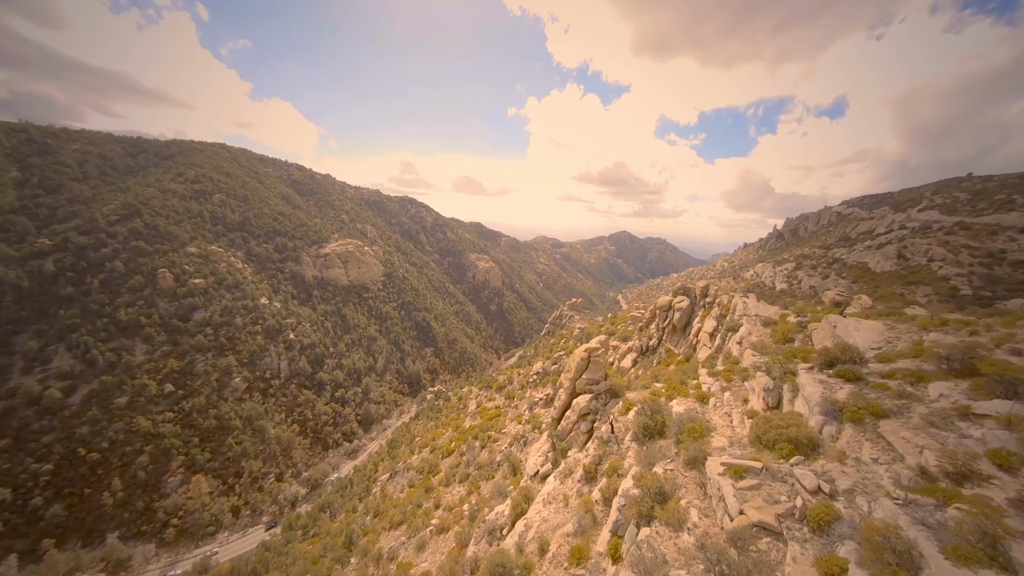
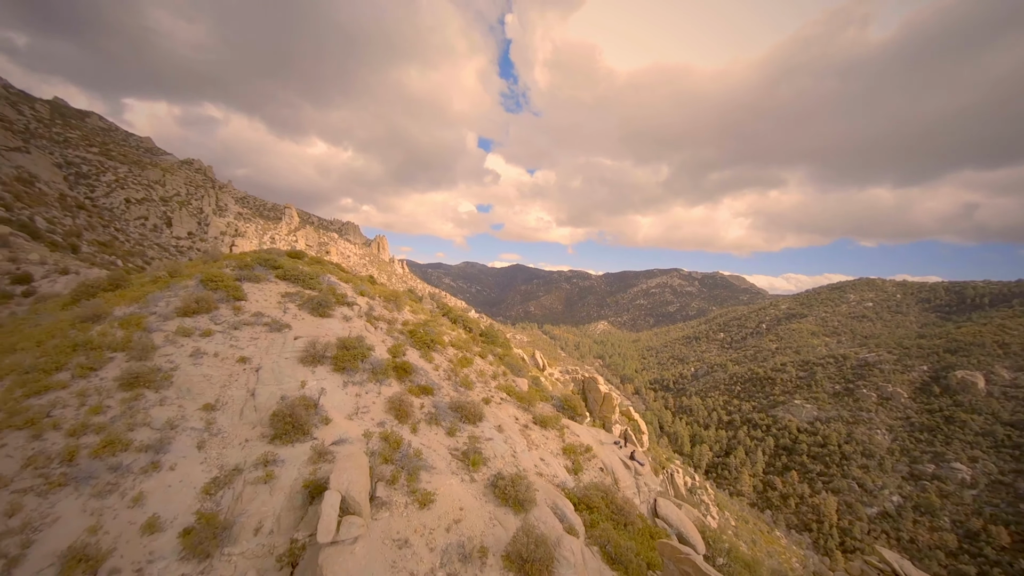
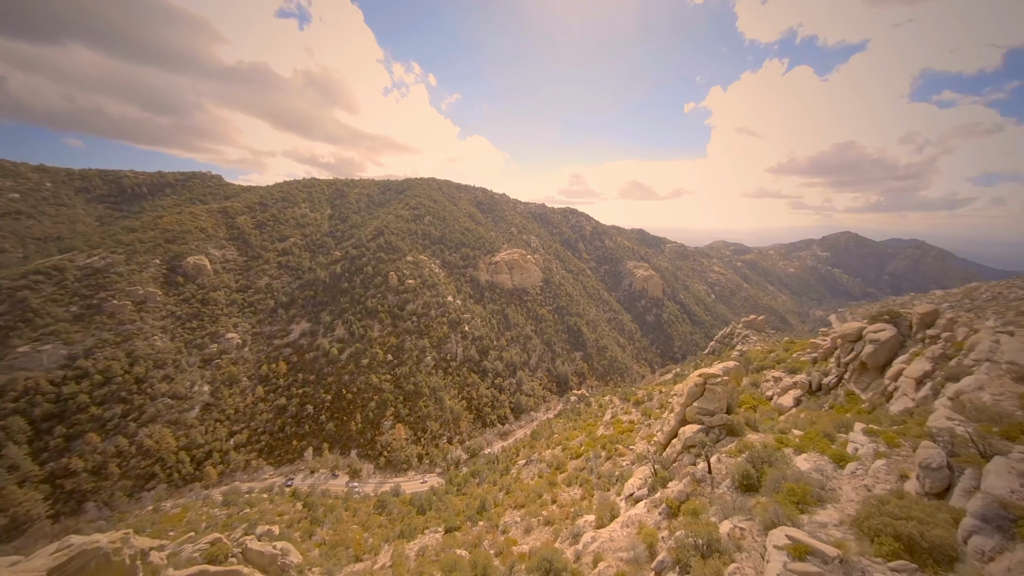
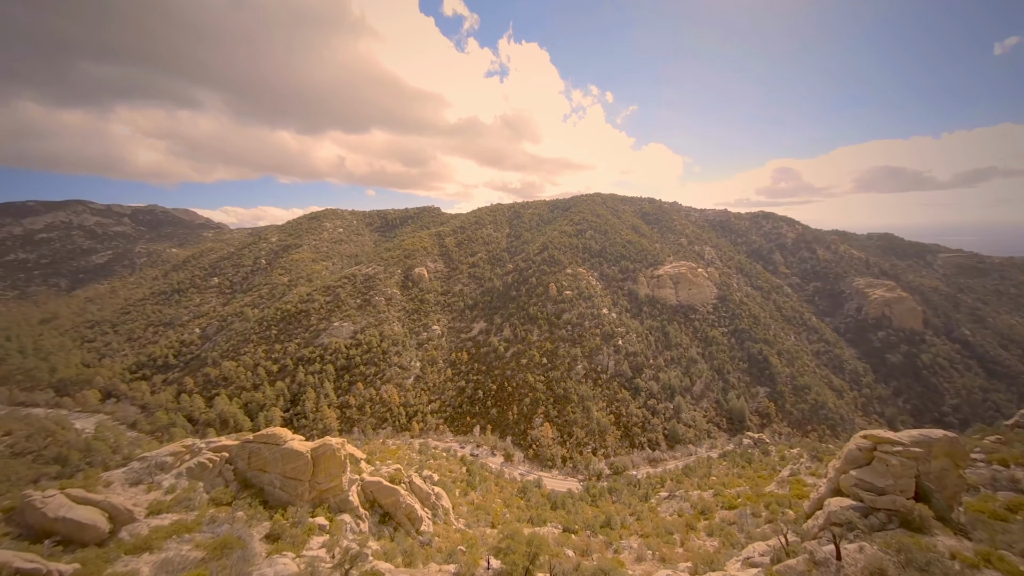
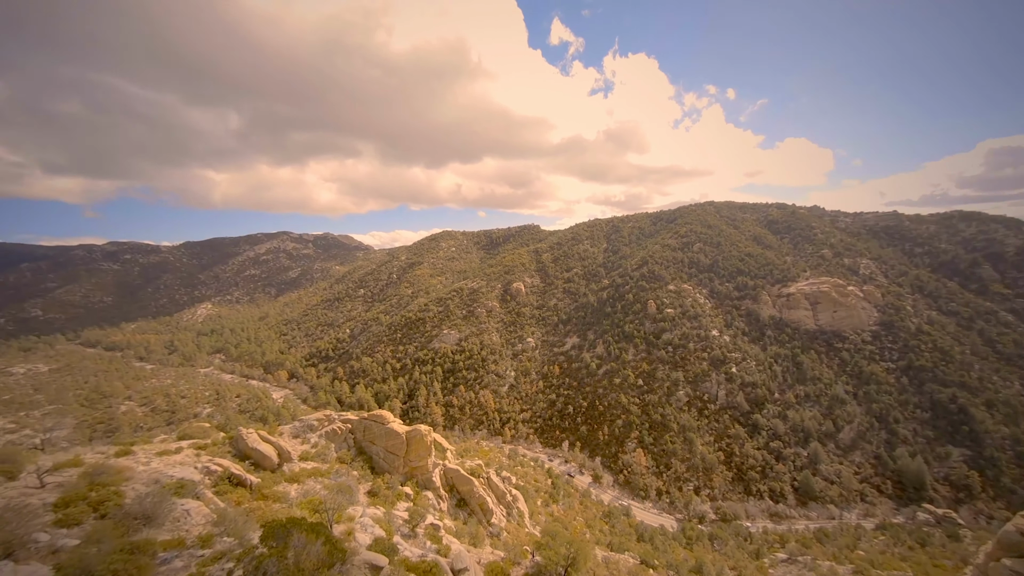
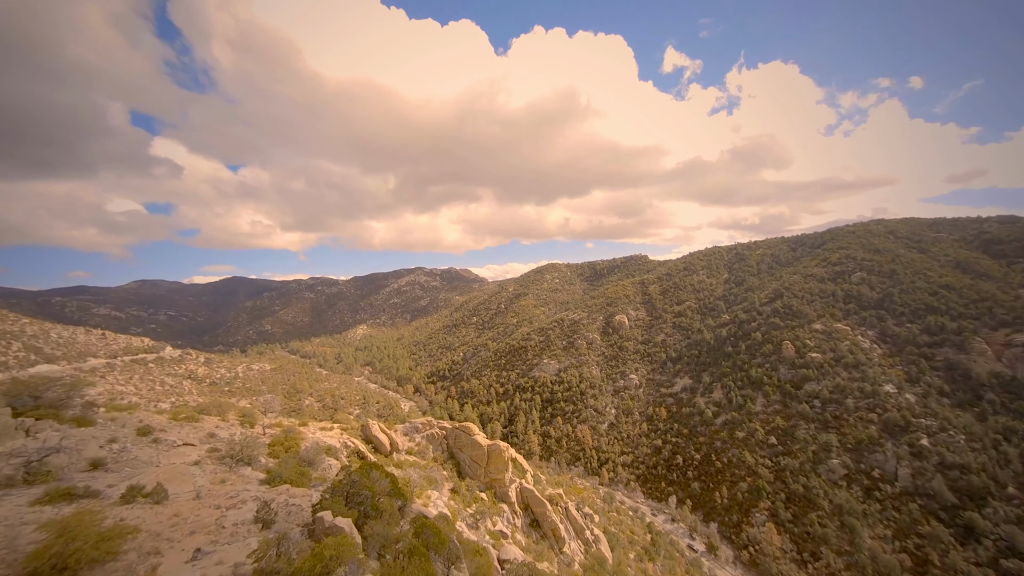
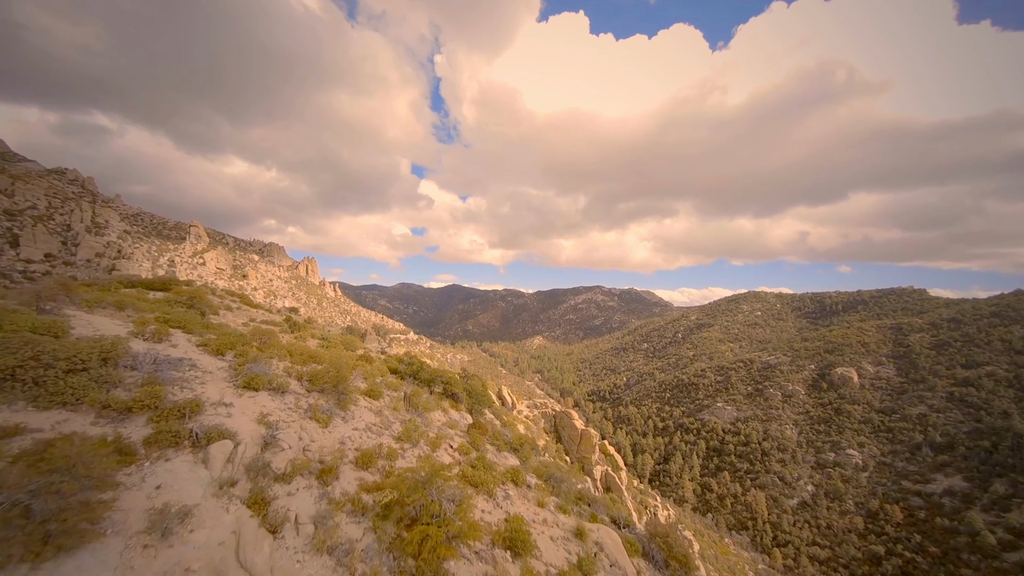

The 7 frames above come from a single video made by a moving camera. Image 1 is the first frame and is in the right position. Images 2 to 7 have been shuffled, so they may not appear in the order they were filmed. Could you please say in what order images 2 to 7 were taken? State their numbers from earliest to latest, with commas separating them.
3, 4, 5, 6, 7, 2
